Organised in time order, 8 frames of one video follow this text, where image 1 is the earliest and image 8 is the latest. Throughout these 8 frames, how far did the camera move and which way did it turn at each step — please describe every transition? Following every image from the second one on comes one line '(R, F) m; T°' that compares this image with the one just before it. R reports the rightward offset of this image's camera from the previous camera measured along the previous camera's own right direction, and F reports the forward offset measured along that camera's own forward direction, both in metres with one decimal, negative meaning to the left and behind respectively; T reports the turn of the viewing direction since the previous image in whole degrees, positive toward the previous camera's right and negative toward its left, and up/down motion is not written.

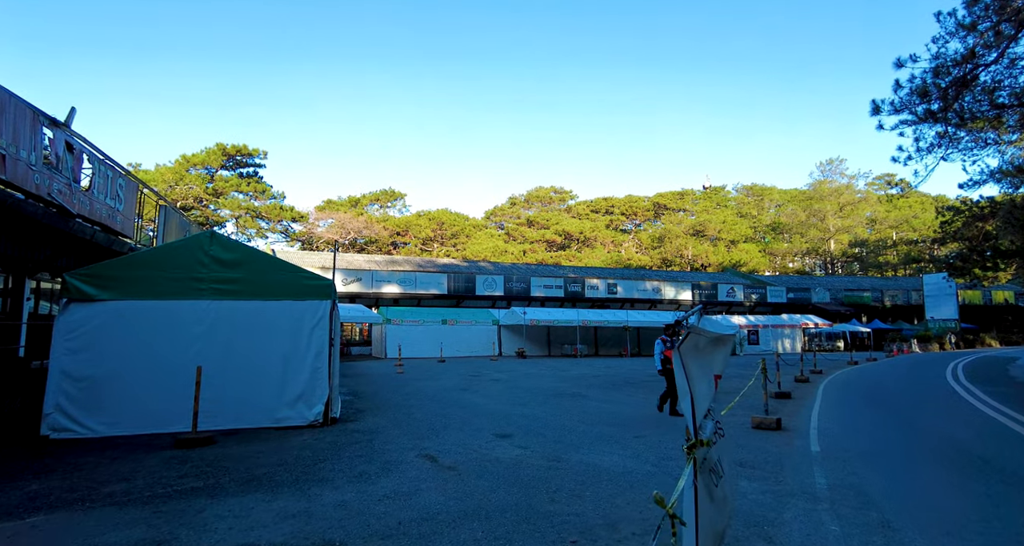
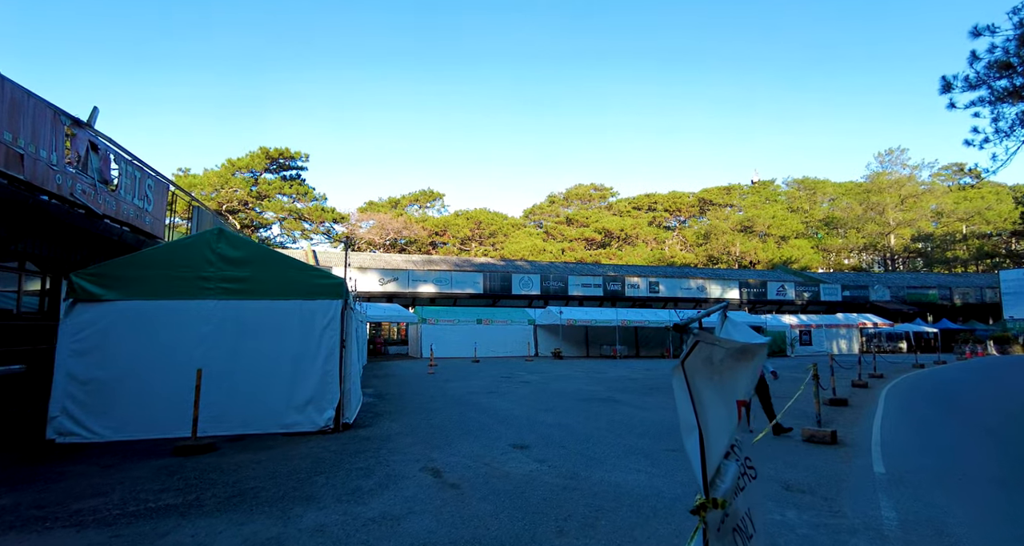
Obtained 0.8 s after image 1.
(+0.3, +0.7) m; -4°
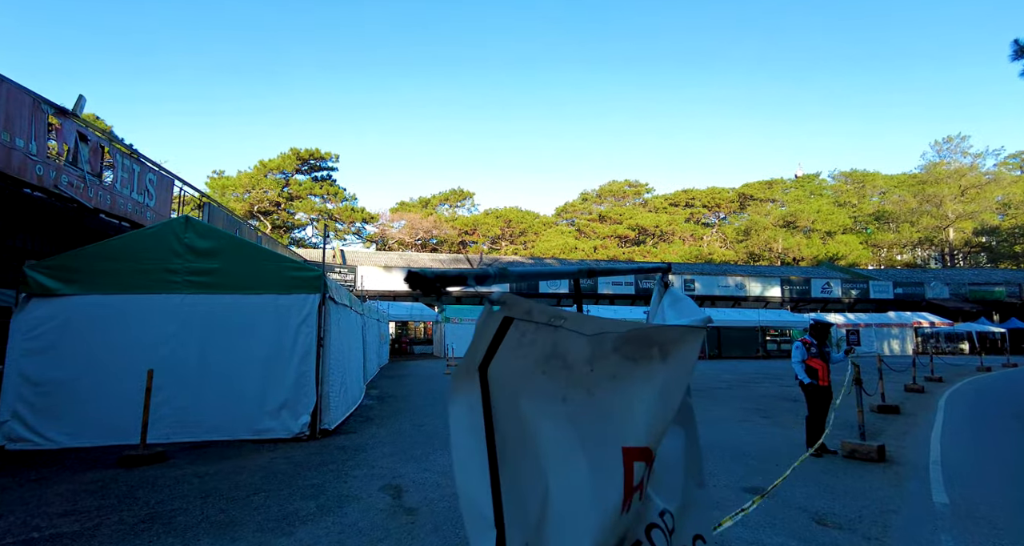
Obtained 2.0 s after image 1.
(+0.6, +1.0) m; -4°
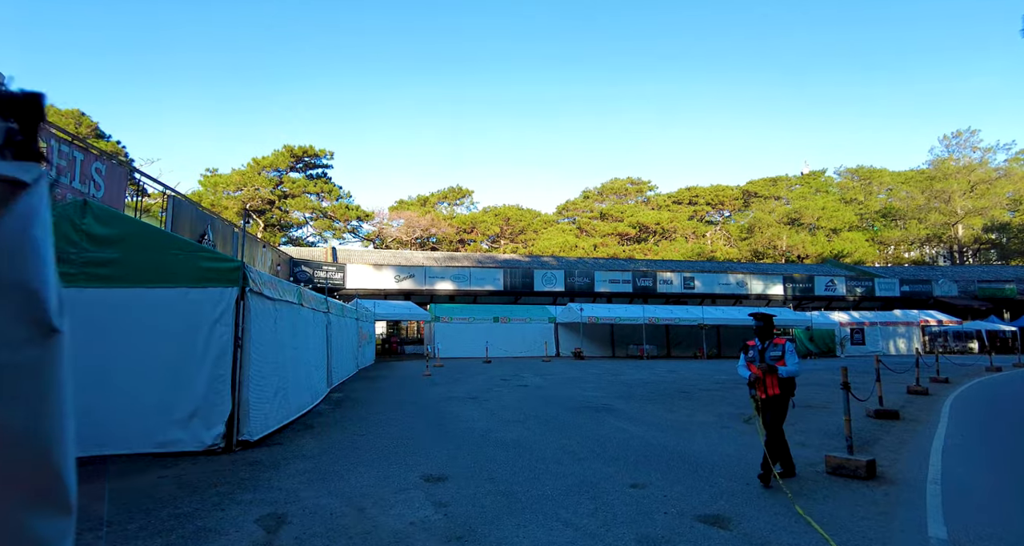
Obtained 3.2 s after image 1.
(+0.8, +0.9) m; -1°
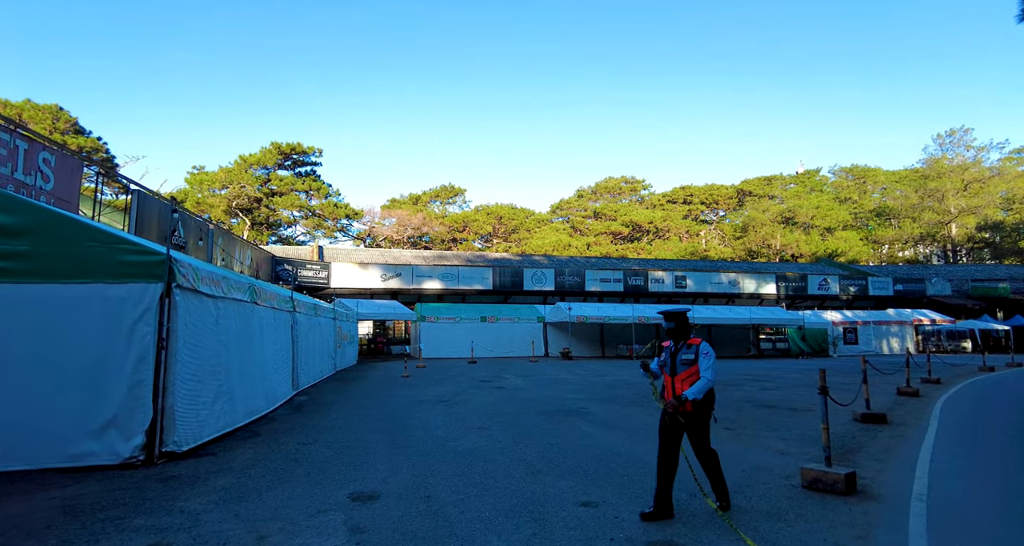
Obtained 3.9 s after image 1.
(+0.5, +0.5) m; 0°
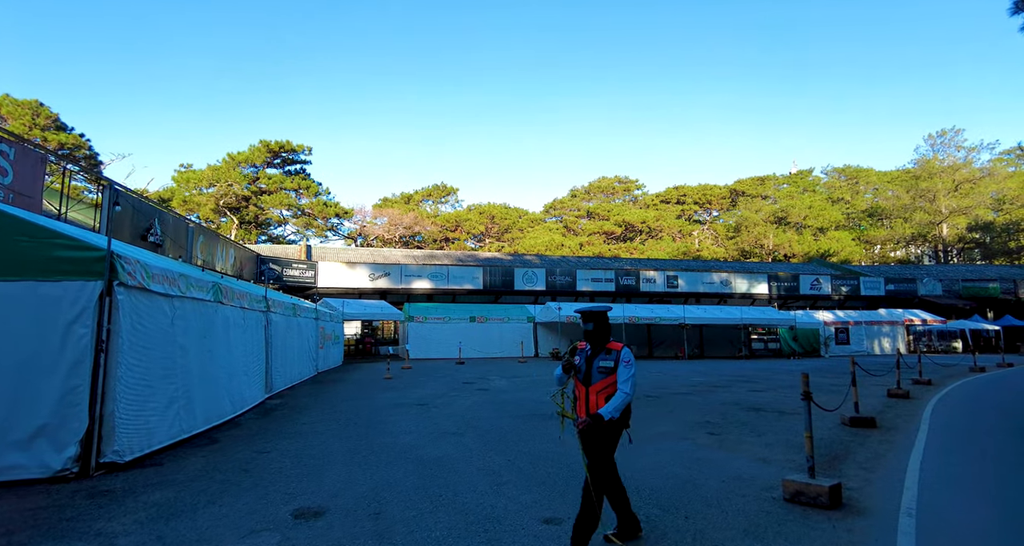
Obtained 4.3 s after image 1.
(+0.3, +0.3) m; +1°
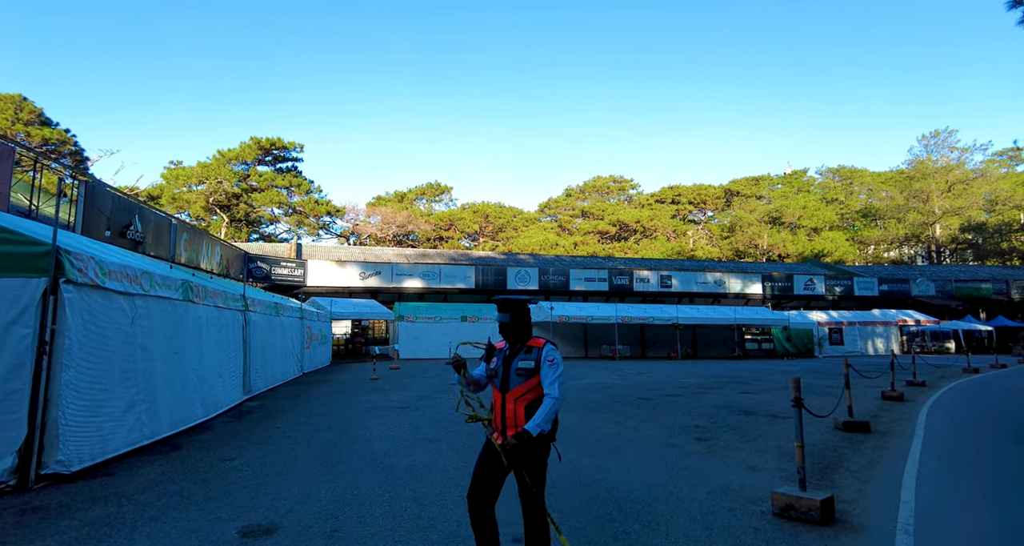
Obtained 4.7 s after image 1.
(+0.2, +0.3) m; 0°
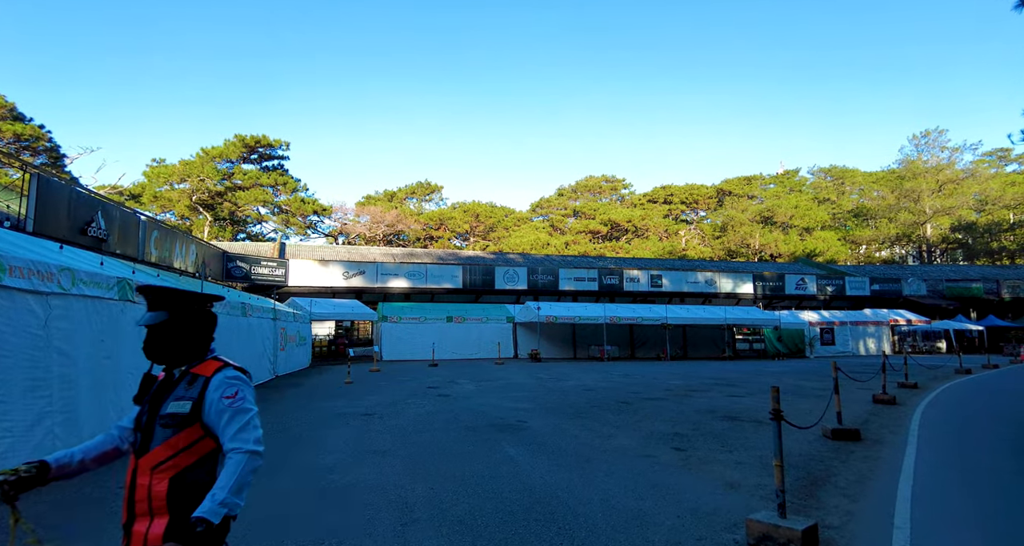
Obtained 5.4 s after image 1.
(+0.4, +0.6) m; +1°
